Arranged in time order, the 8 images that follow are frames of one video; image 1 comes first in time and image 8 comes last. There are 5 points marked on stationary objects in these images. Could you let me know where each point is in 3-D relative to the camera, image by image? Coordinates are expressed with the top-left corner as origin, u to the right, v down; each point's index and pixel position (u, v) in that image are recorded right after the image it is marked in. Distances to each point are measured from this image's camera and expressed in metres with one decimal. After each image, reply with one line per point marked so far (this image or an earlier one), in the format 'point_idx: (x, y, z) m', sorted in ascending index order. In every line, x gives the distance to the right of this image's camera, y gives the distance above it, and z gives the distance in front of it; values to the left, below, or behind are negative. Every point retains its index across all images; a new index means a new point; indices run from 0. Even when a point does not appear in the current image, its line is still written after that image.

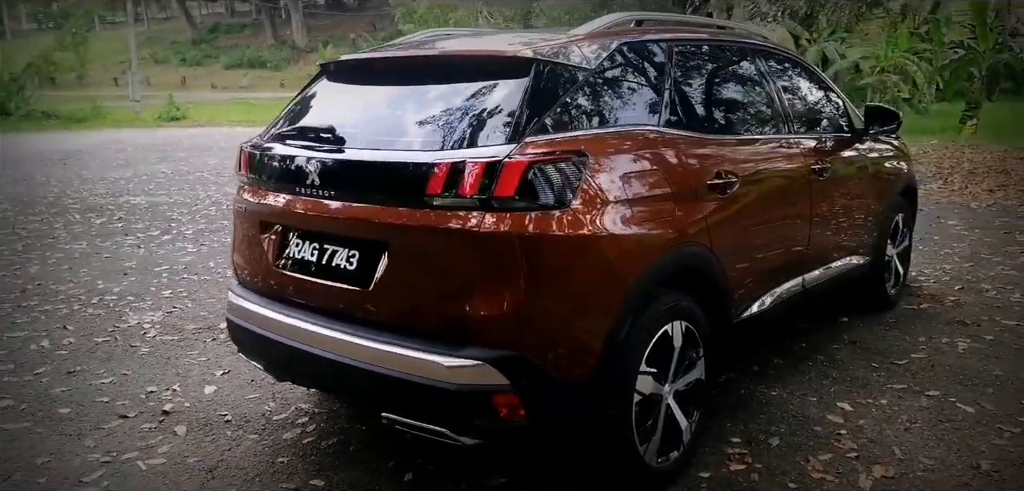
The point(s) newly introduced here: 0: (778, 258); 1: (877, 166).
0: (+1.3, -0.1, +3.7) m
1: (+2.1, +0.5, +4.6) m
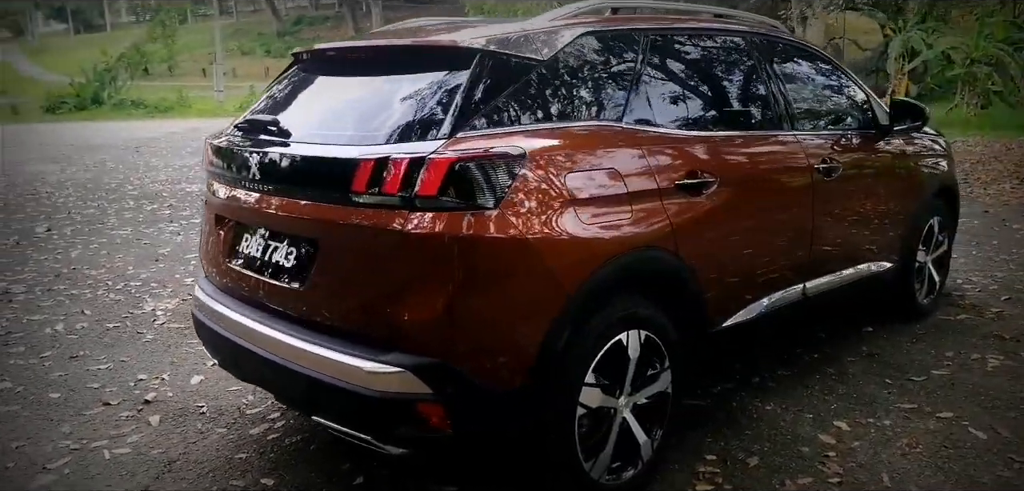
0: (+1.2, -0.1, +3.4) m
1: (+2.1, +0.4, +4.2) m
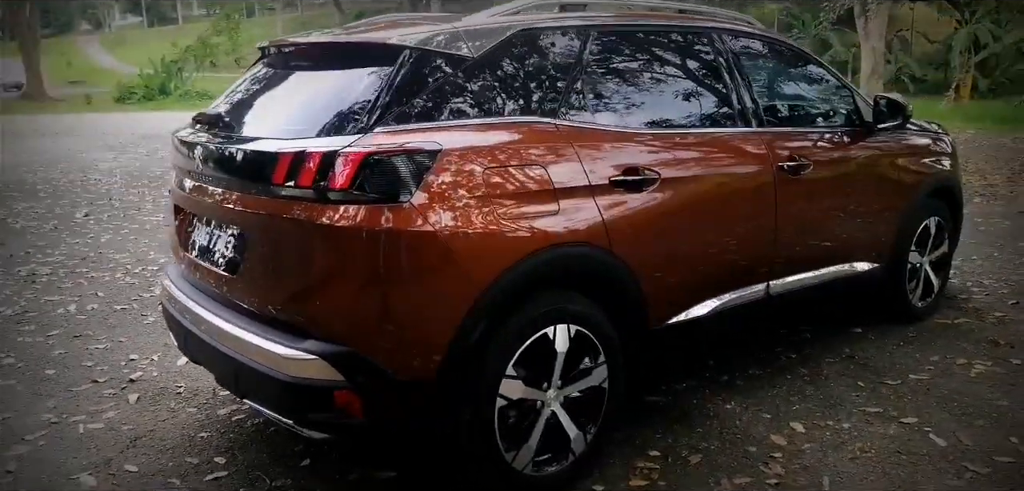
0: (+1.0, -0.1, +3.4) m
1: (+2.0, +0.4, +4.1) m
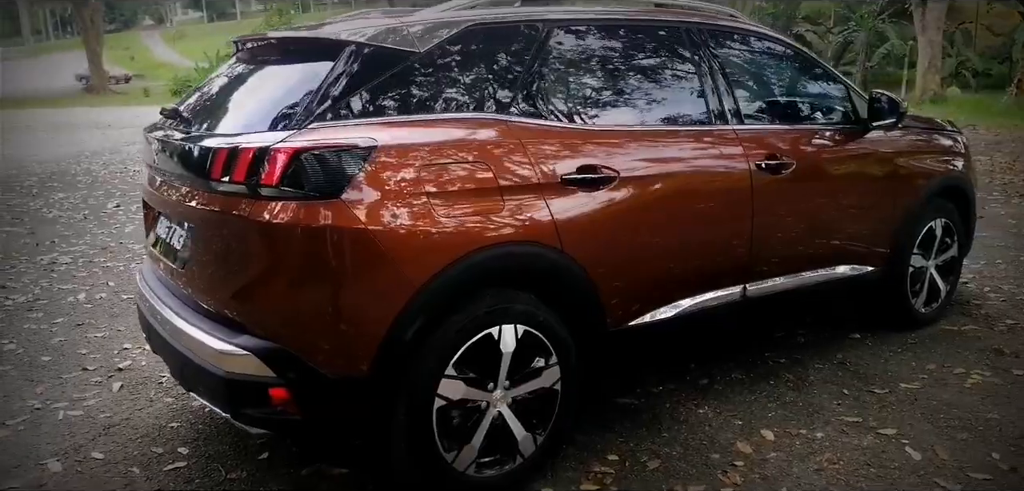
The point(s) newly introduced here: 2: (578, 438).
0: (+0.8, -0.1, +3.3) m
1: (+1.9, +0.4, +3.9) m
2: (+0.3, -0.8, +3.1) m
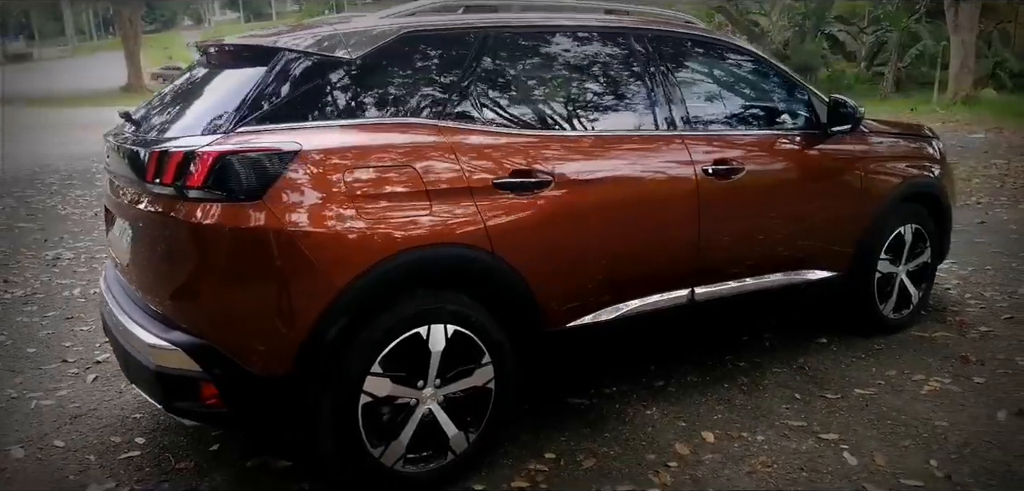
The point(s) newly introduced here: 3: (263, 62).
0: (+0.6, -0.1, +3.3) m
1: (+1.7, +0.4, +3.9) m
2: (0.0, -0.8, +3.2) m
3: (-0.9, +0.7, +2.8) m
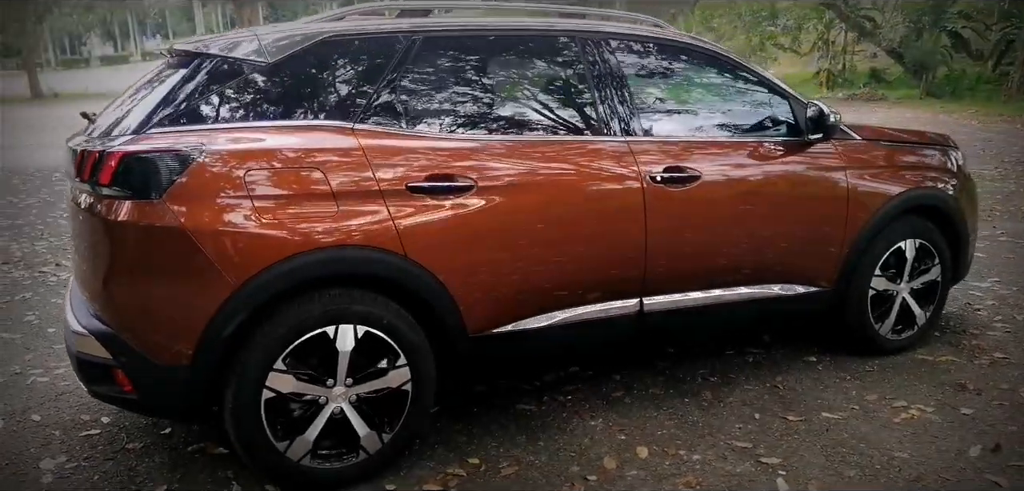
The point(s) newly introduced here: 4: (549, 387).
0: (+0.4, -0.1, +3.2) m
1: (+1.5, +0.3, +3.7) m
2: (-0.3, -0.8, +3.2) m
3: (-1.2, +0.7, +2.9) m
4: (+0.2, -0.7, +3.7) m
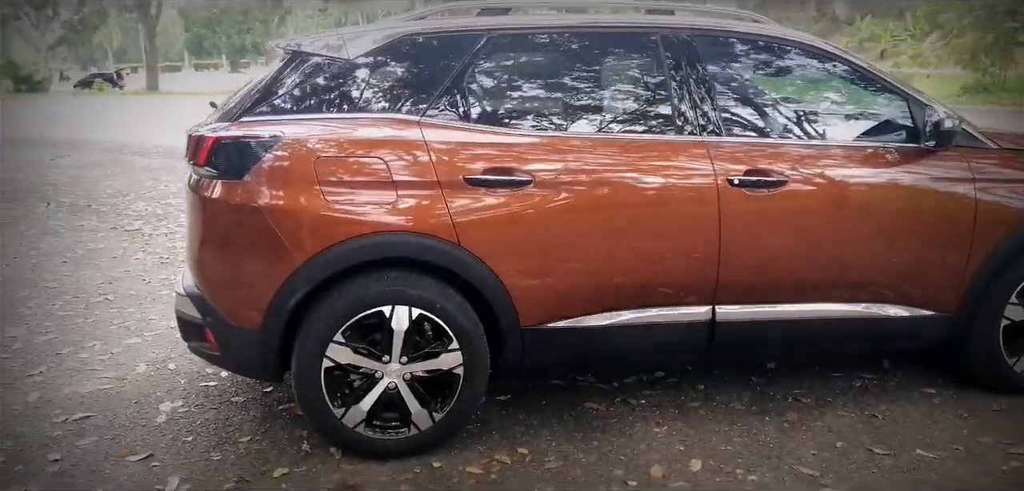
0: (+0.6, -0.1, +3.2) m
1: (+1.9, +0.2, +3.3) m
2: (0.0, -0.8, +3.3) m
3: (-0.9, +0.8, +3.2) m
4: (+0.5, -0.7, +3.7) m
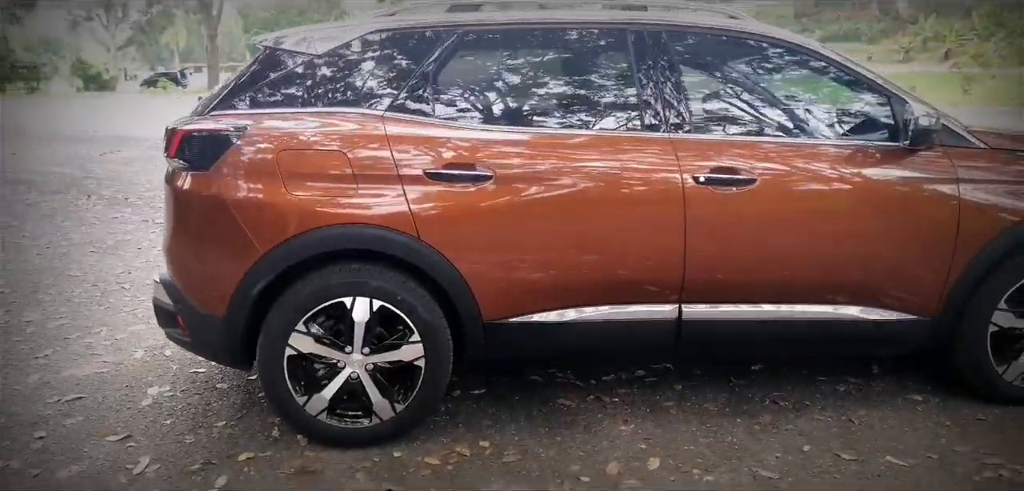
0: (+0.5, -0.1, +3.2) m
1: (+1.8, +0.2, +3.2) m
2: (-0.2, -0.8, +3.3) m
3: (-1.0, +0.8, +3.3) m
4: (+0.4, -0.7, +3.7) m
